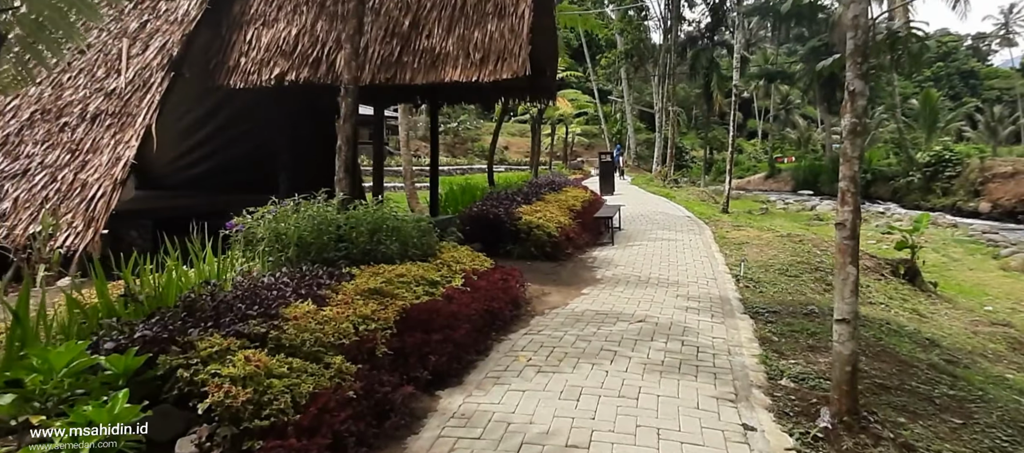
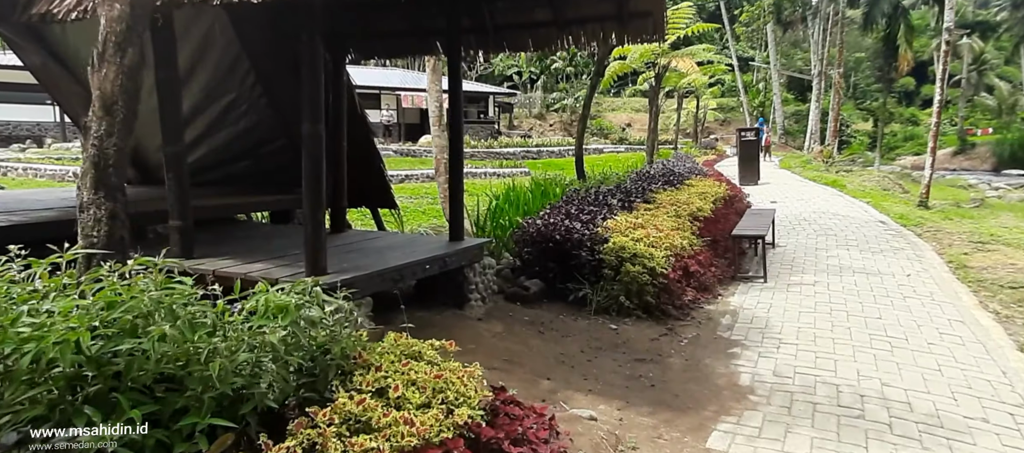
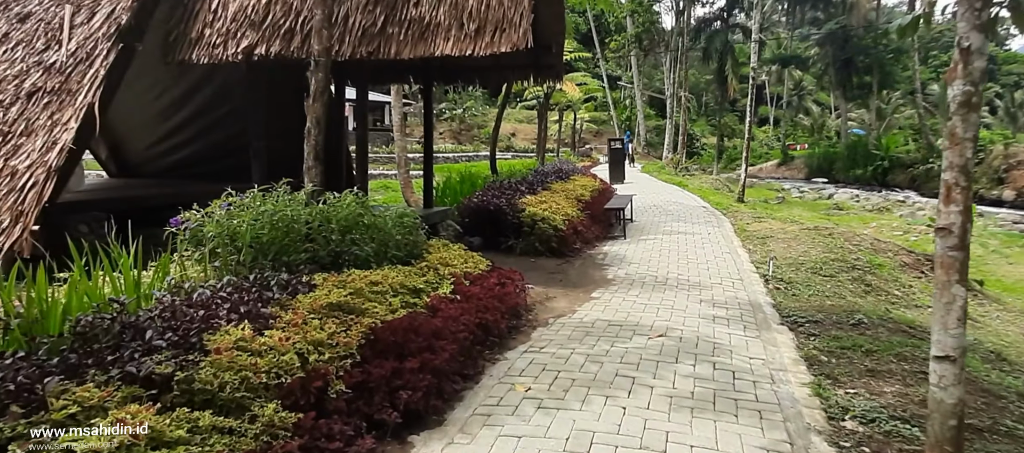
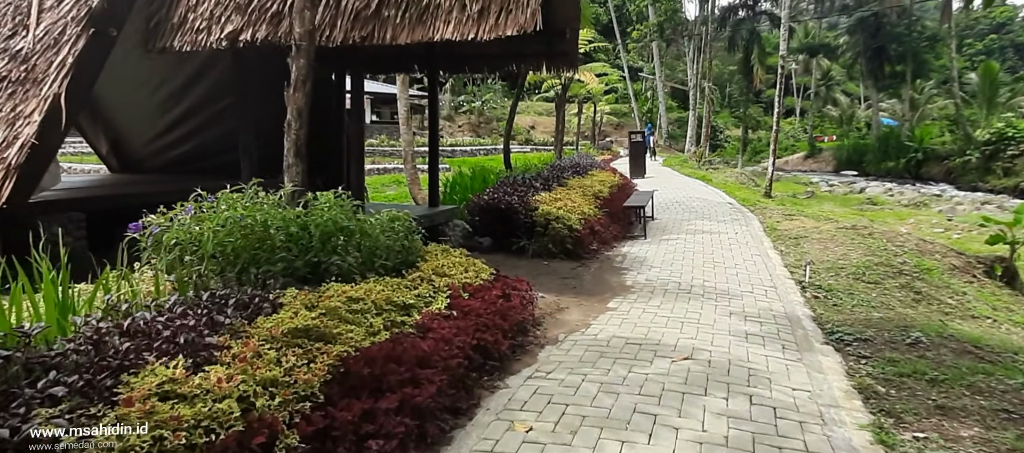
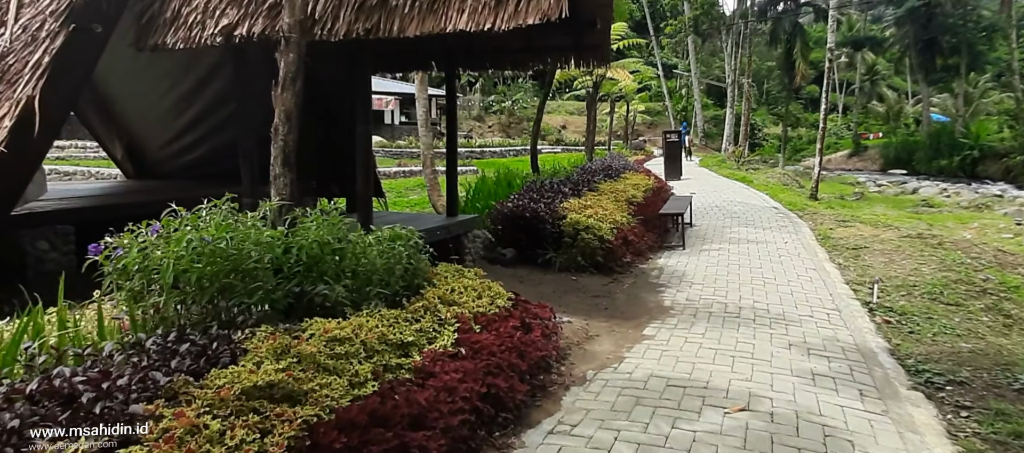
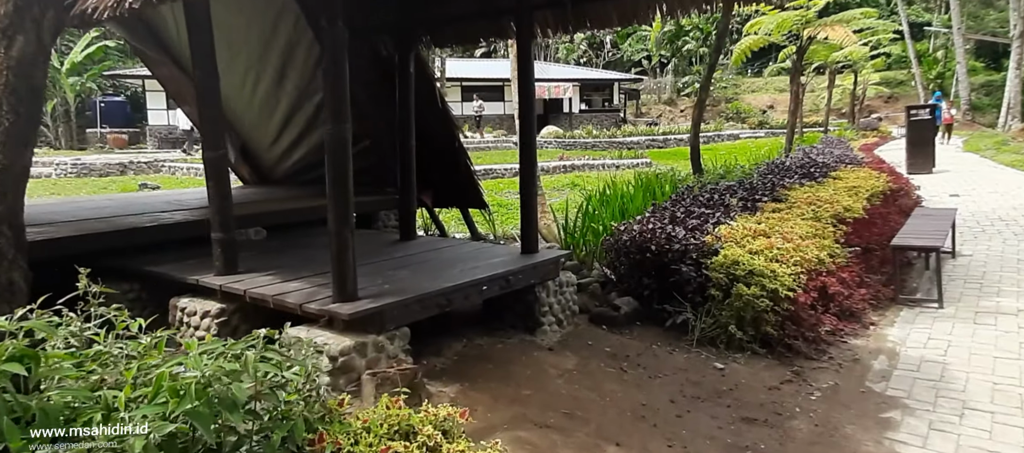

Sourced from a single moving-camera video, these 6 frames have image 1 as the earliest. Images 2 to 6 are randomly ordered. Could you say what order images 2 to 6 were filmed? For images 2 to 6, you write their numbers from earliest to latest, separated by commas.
3, 4, 5, 2, 6
